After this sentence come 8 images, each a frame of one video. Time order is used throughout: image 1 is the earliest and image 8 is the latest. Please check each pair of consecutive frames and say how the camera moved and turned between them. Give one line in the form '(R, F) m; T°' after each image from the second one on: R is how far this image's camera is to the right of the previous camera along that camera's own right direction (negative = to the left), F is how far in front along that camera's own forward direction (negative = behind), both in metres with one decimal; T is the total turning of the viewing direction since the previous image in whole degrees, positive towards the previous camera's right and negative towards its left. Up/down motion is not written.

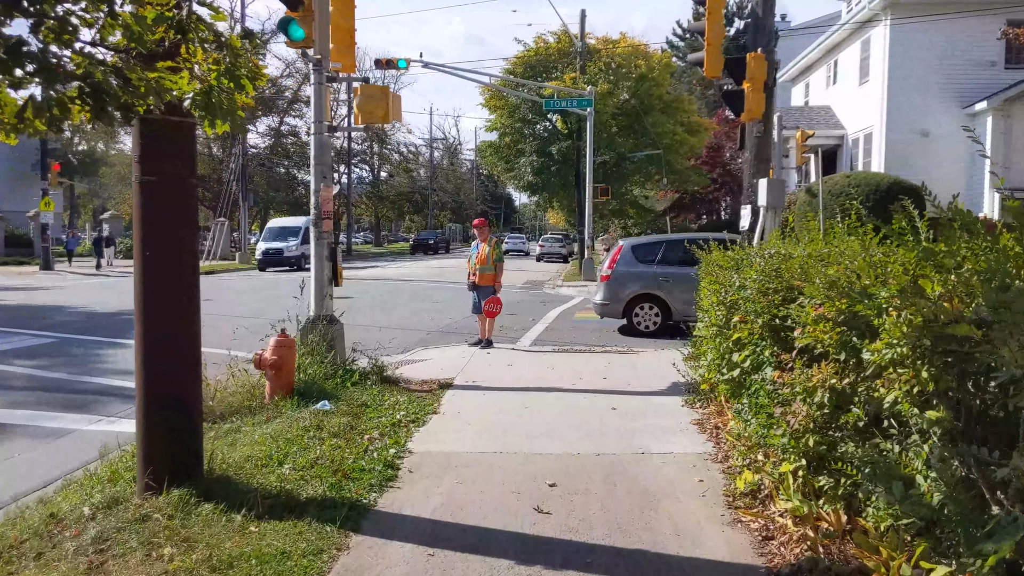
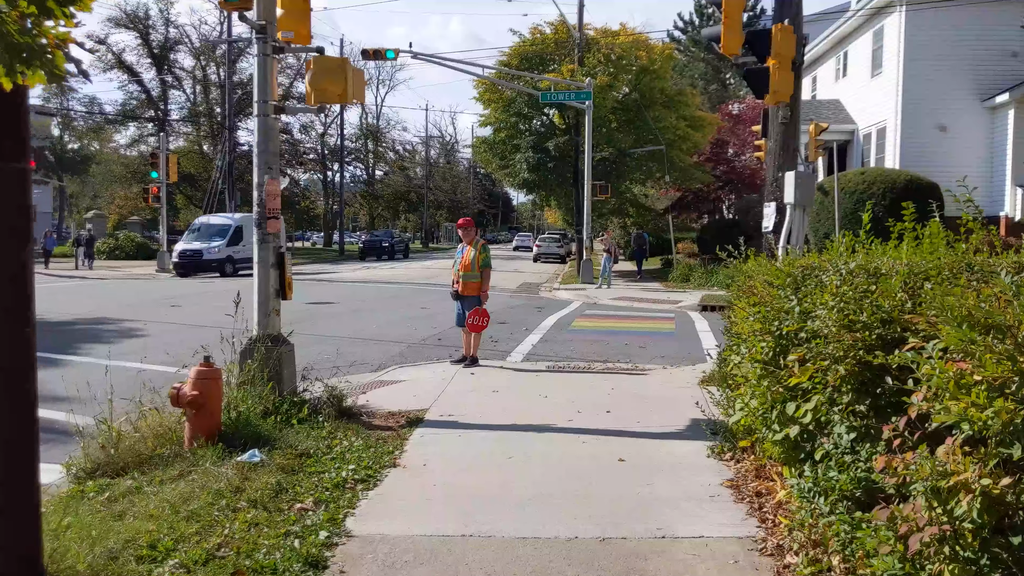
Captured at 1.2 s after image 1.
(+0.1, +1.3) m; 0°
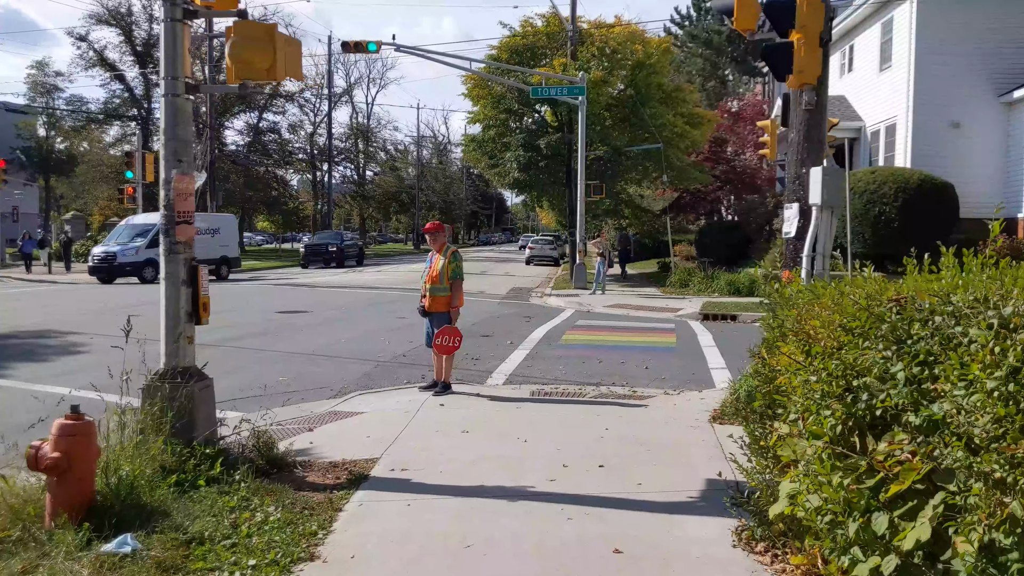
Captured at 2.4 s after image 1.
(+0.2, +1.3) m; 0°
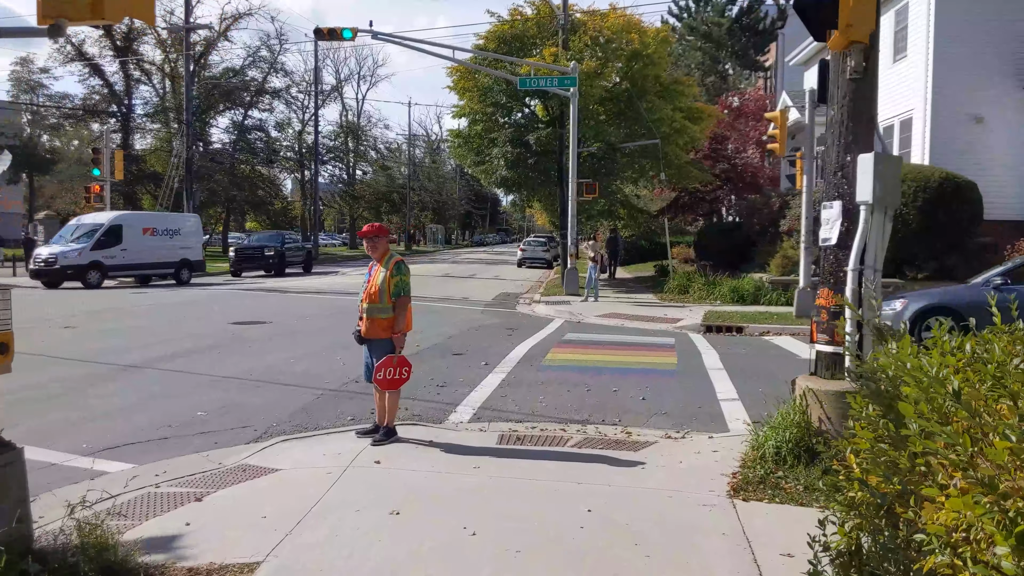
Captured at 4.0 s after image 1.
(+0.2, +1.6) m; 0°
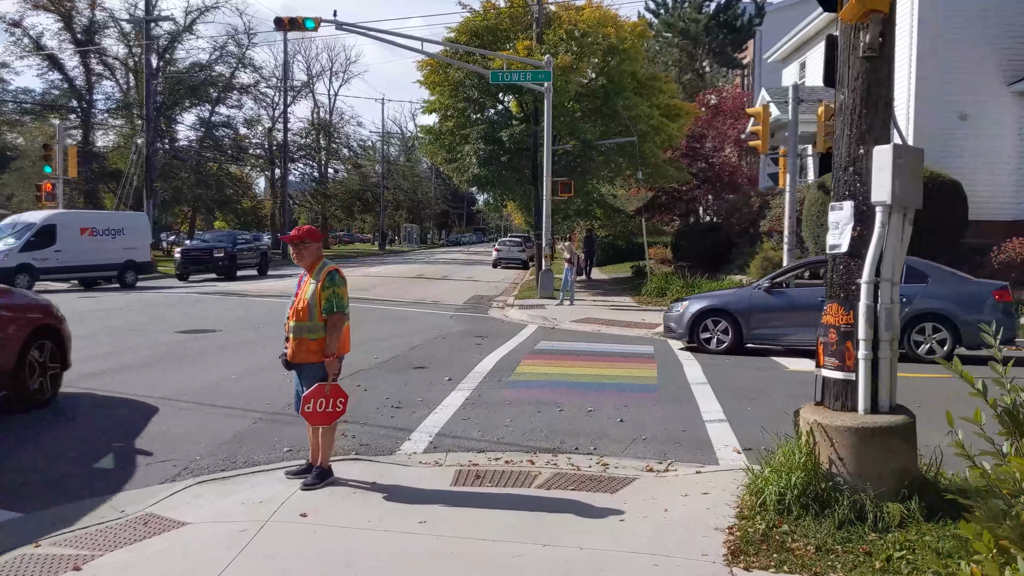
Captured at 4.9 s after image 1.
(+0.1, +0.9) m; +2°
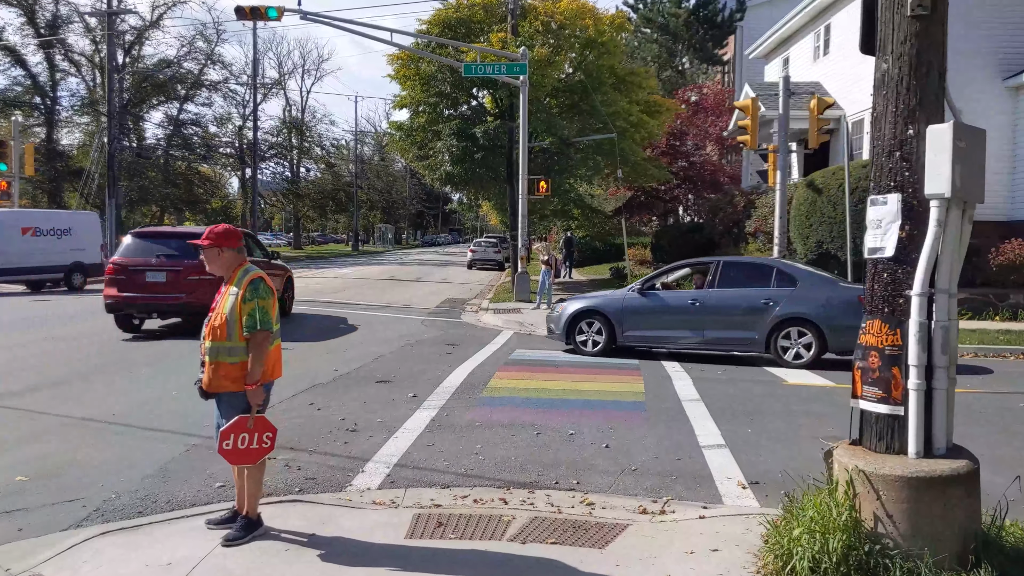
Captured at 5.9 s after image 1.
(0.0, +0.9) m; +2°
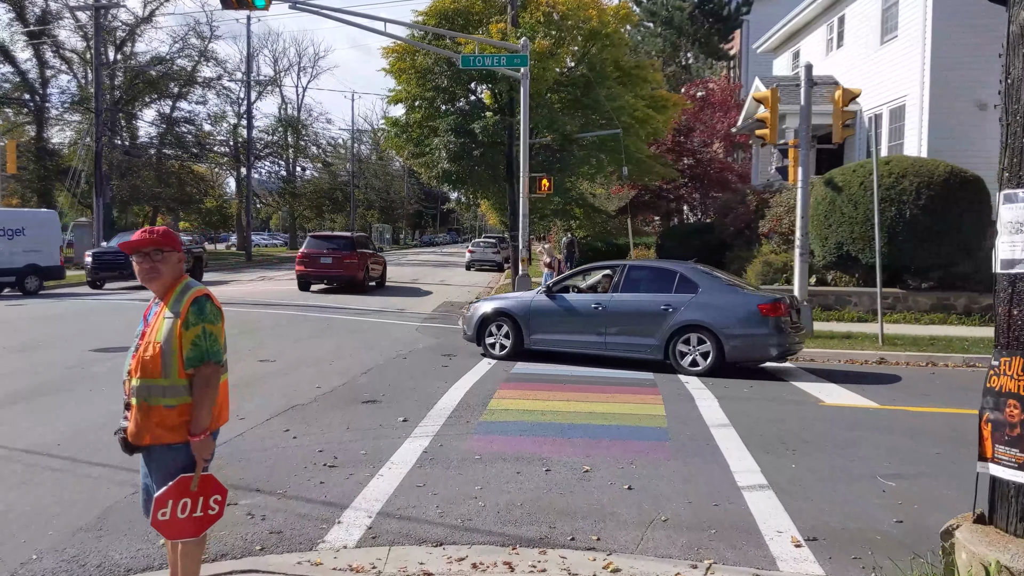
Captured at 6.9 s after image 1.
(0.0, +1.0) m; 0°
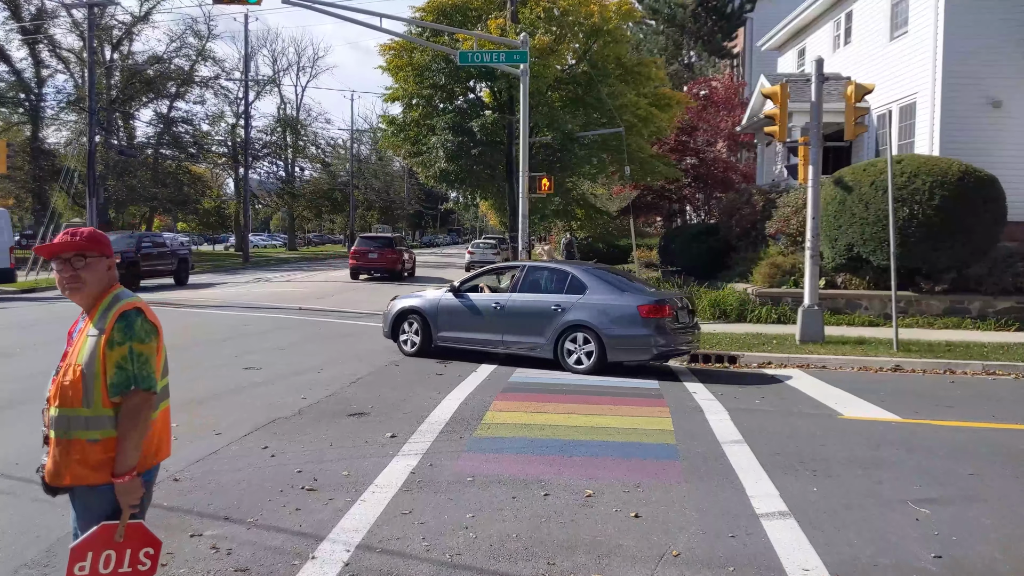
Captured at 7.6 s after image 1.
(0.0, +0.5) m; 0°
